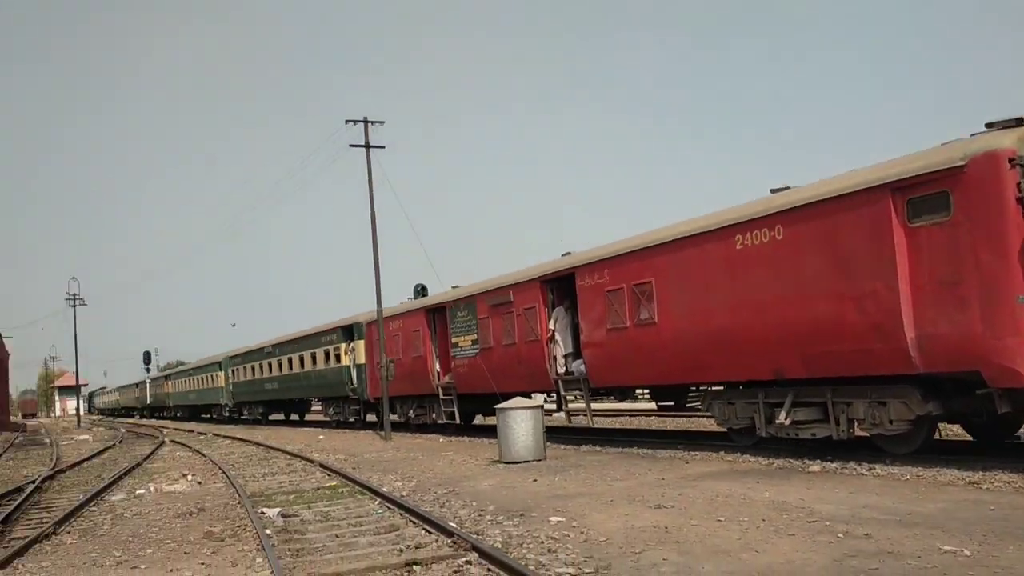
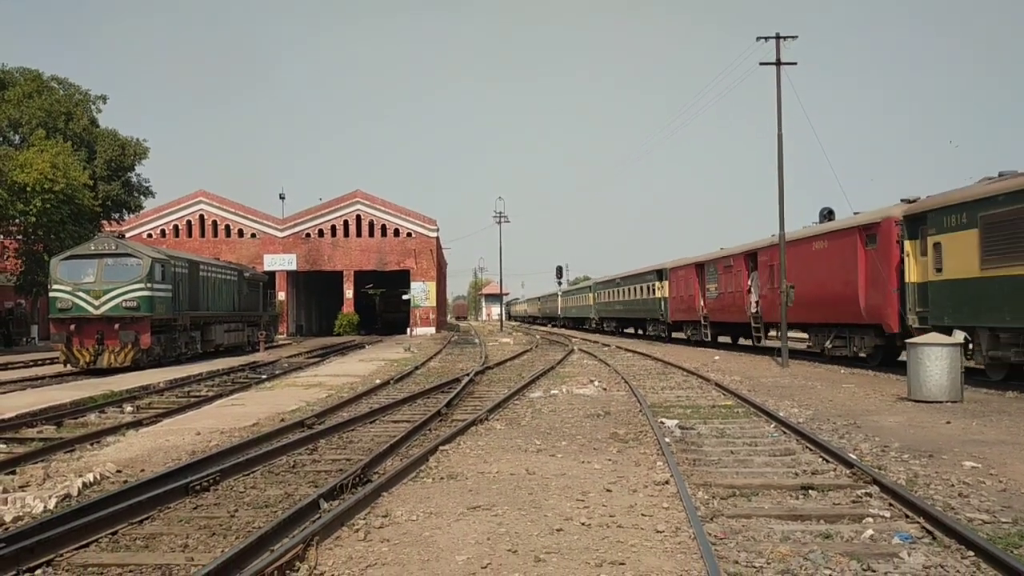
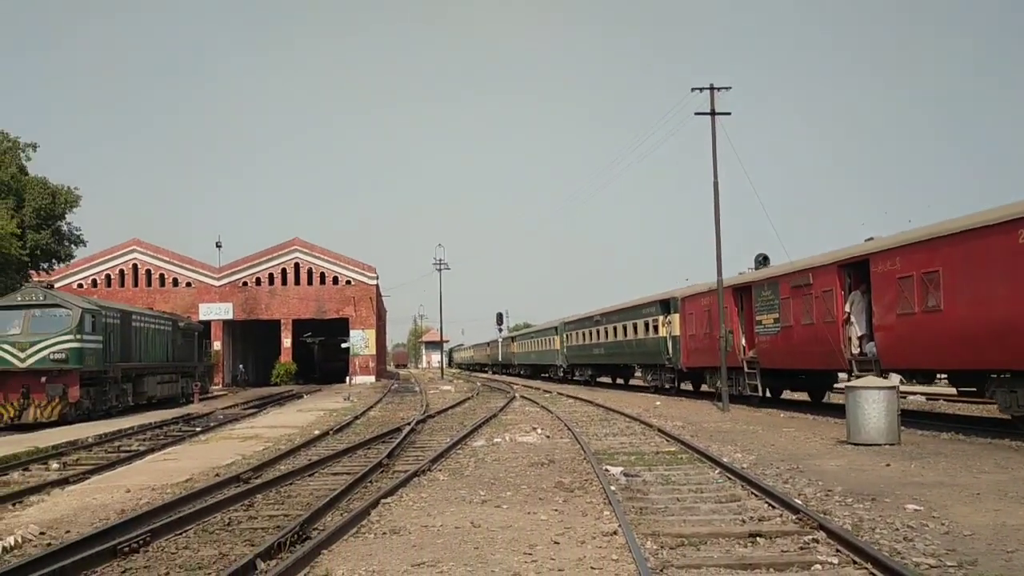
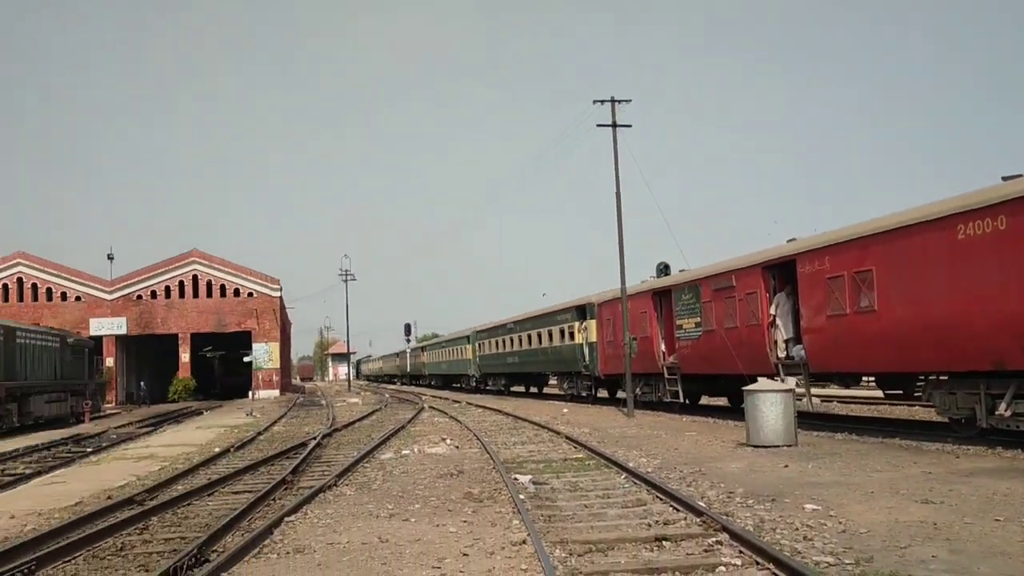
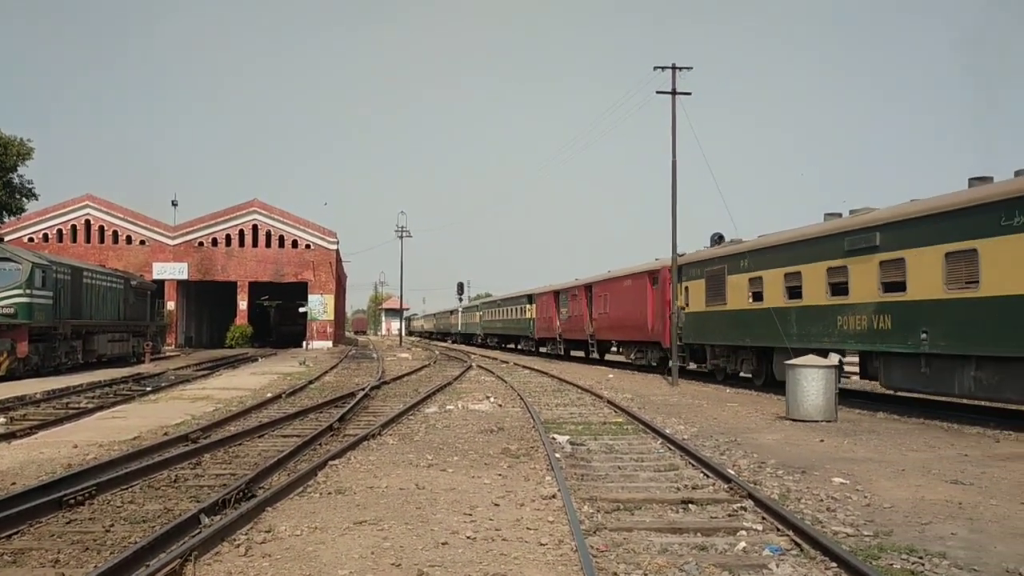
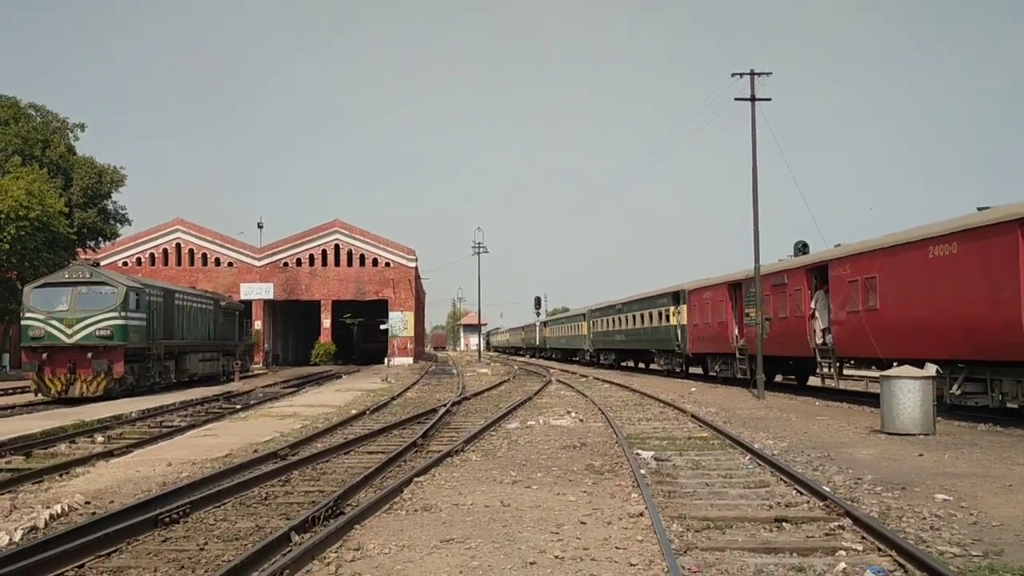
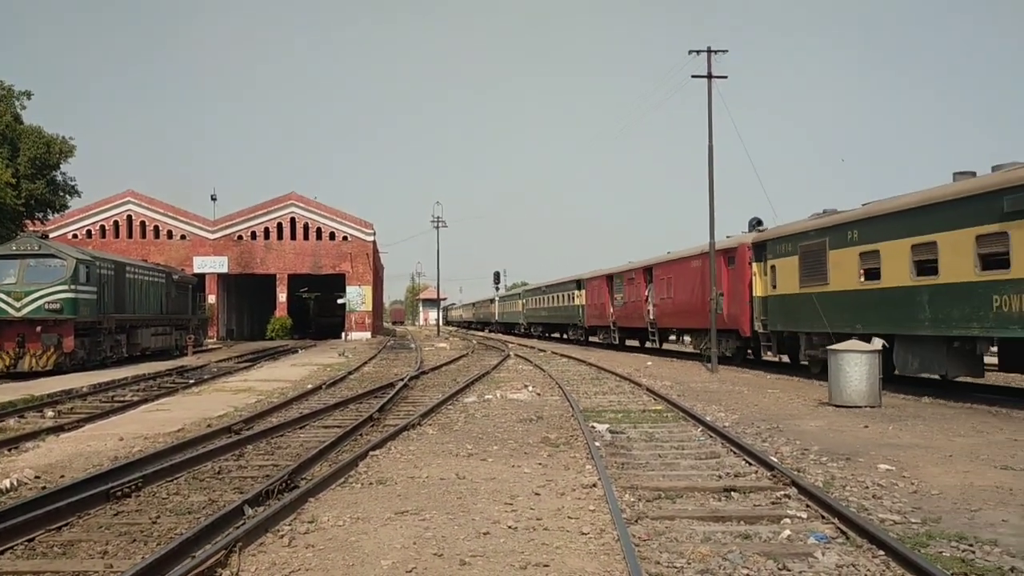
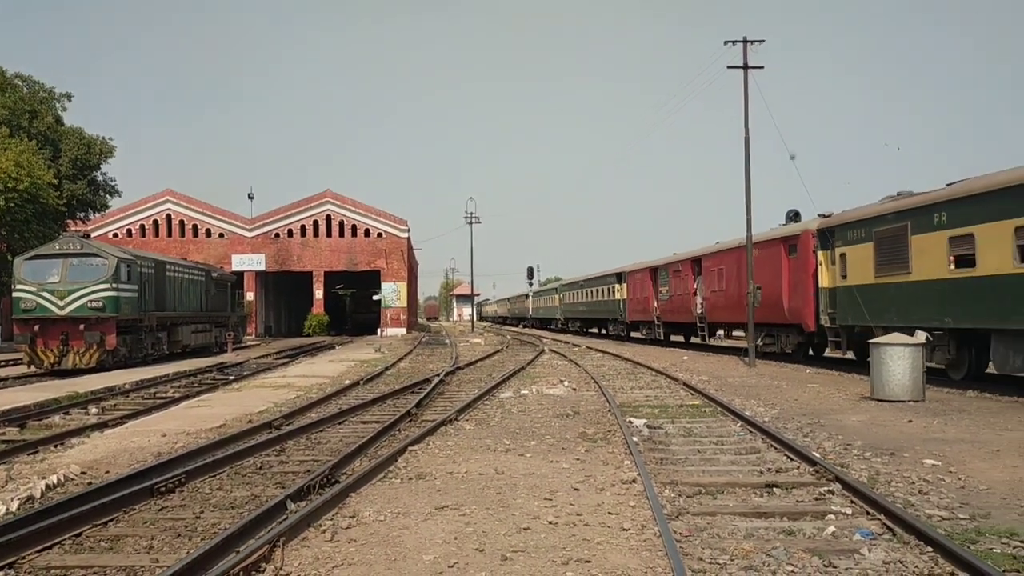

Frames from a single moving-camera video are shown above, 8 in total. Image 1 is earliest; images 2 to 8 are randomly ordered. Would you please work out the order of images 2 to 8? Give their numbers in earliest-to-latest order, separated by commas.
4, 3, 6, 2, 8, 7, 5
